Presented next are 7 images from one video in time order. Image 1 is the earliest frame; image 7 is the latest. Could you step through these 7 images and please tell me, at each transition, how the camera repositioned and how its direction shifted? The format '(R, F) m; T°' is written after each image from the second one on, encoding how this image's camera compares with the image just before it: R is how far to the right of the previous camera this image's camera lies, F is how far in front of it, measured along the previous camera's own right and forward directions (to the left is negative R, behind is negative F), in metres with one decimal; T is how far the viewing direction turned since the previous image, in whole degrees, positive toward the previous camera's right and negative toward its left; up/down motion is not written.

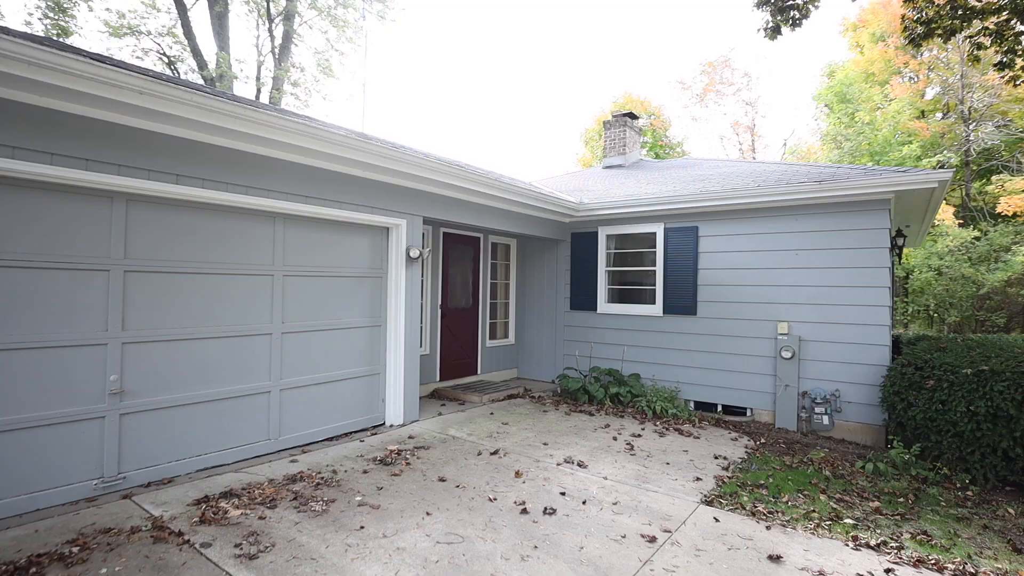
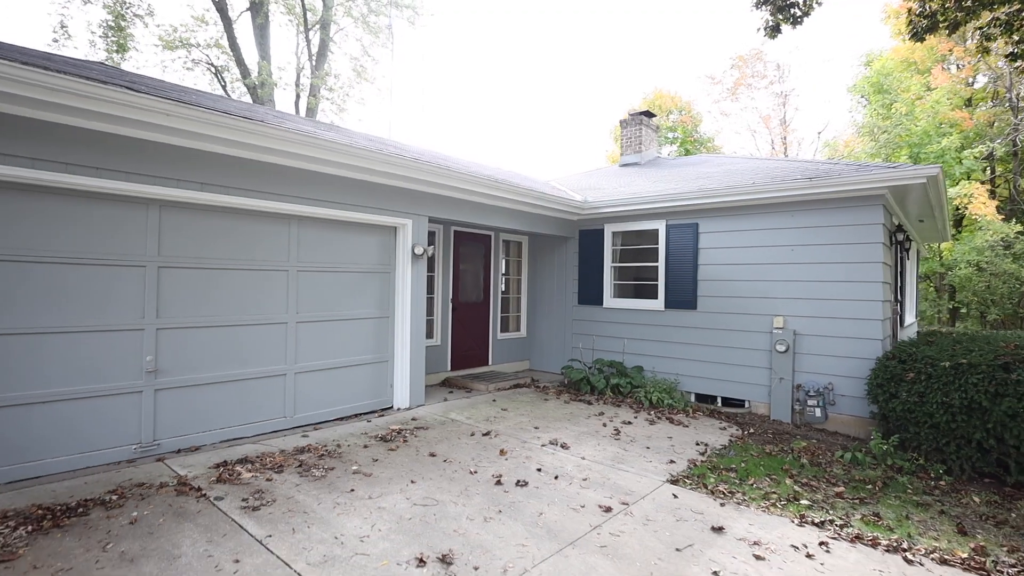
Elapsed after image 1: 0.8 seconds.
(+0.4, -0.3) m; -4°
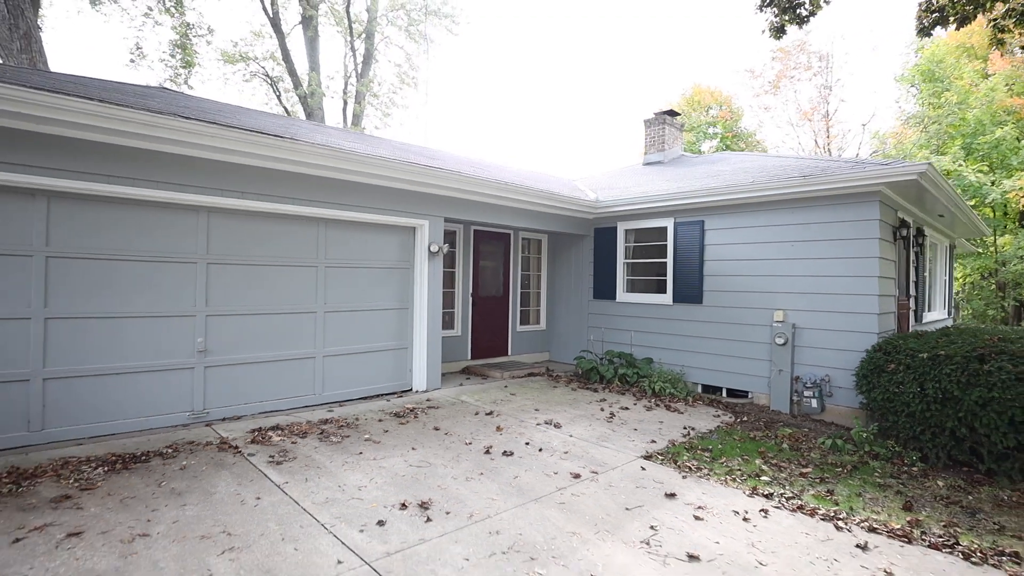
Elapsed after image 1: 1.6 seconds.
(+0.5, -0.4) m; -5°
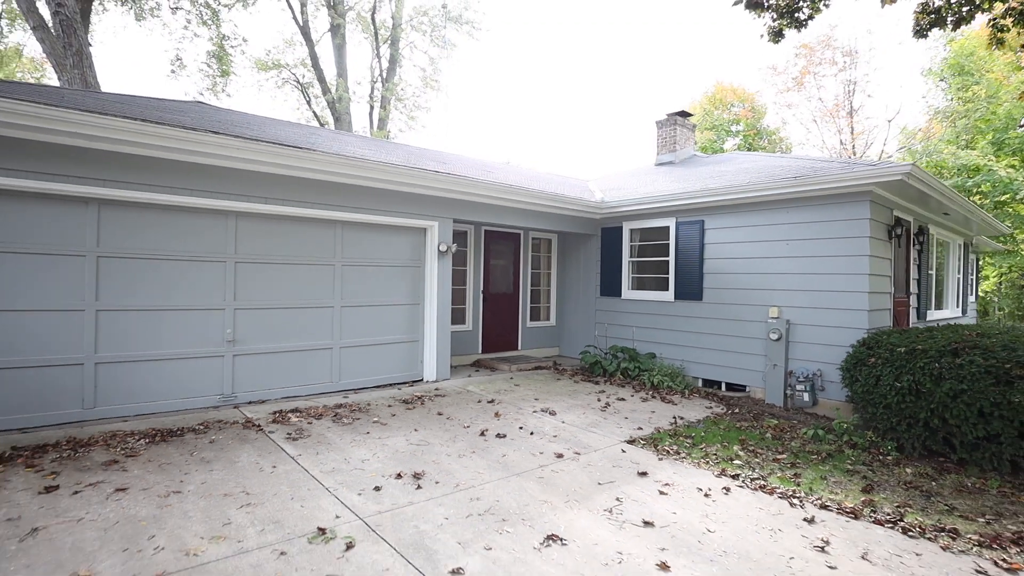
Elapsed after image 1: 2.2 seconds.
(+0.3, -0.4) m; -3°
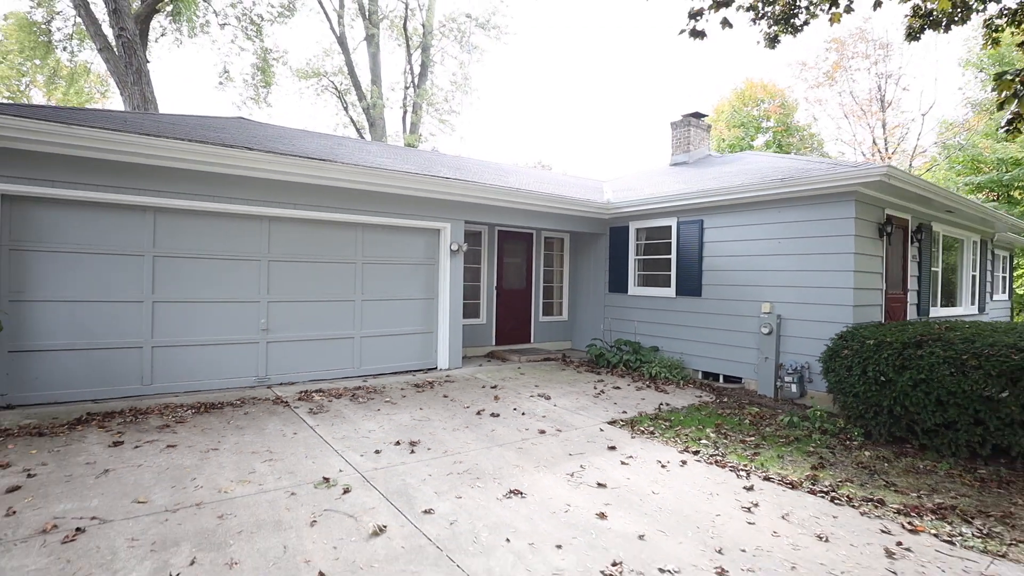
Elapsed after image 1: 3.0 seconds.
(+0.4, -0.5) m; -4°
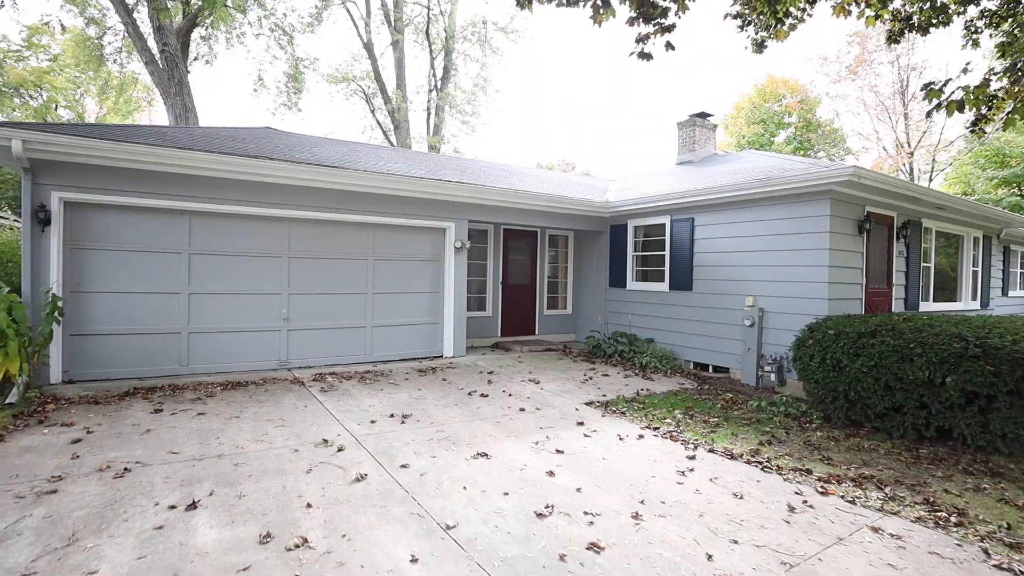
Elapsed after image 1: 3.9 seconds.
(+0.5, -0.5) m; -3°
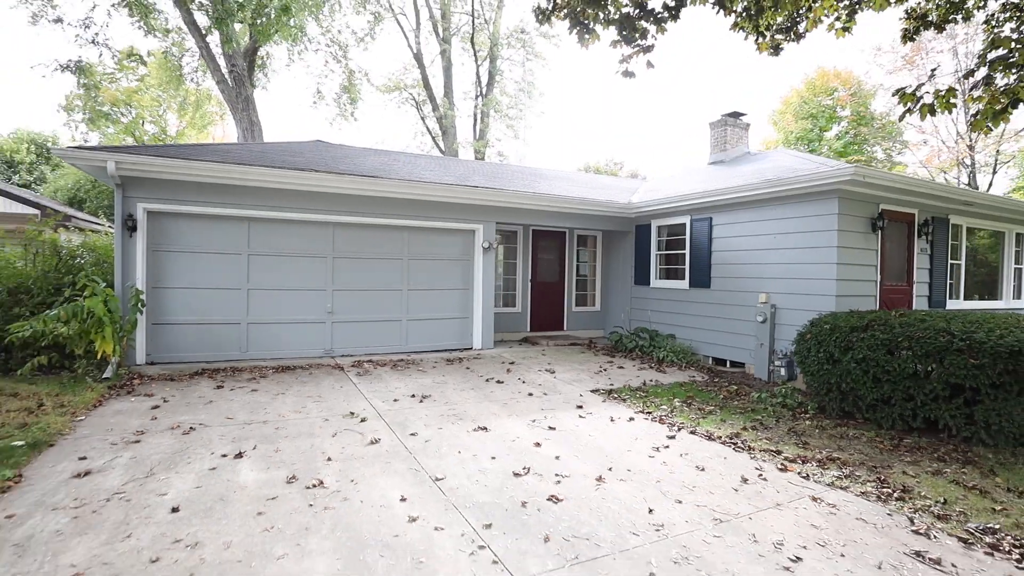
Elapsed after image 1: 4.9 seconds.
(+0.5, -0.5) m; -6°
